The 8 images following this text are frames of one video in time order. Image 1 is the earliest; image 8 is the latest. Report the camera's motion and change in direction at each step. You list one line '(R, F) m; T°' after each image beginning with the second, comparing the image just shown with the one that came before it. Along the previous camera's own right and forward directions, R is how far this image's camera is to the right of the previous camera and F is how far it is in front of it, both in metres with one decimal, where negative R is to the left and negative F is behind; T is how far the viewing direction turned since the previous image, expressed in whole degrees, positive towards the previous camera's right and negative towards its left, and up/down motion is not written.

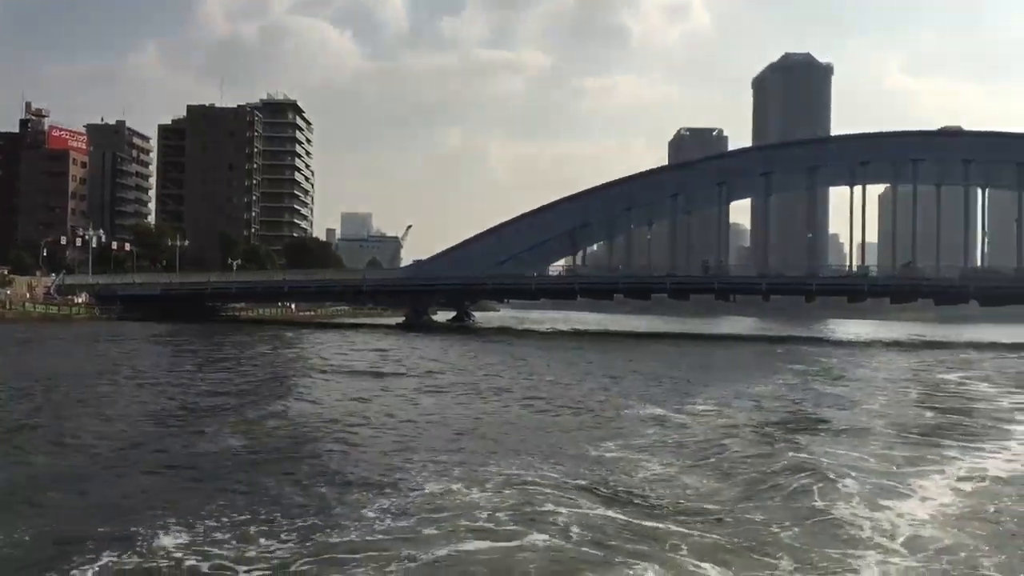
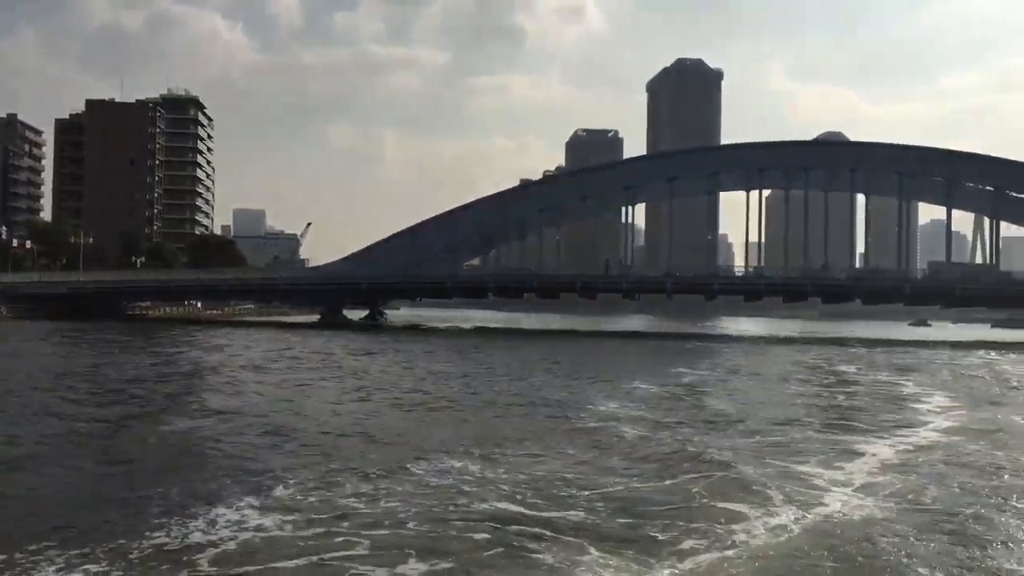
(-0.9, -1.2) m; +6°
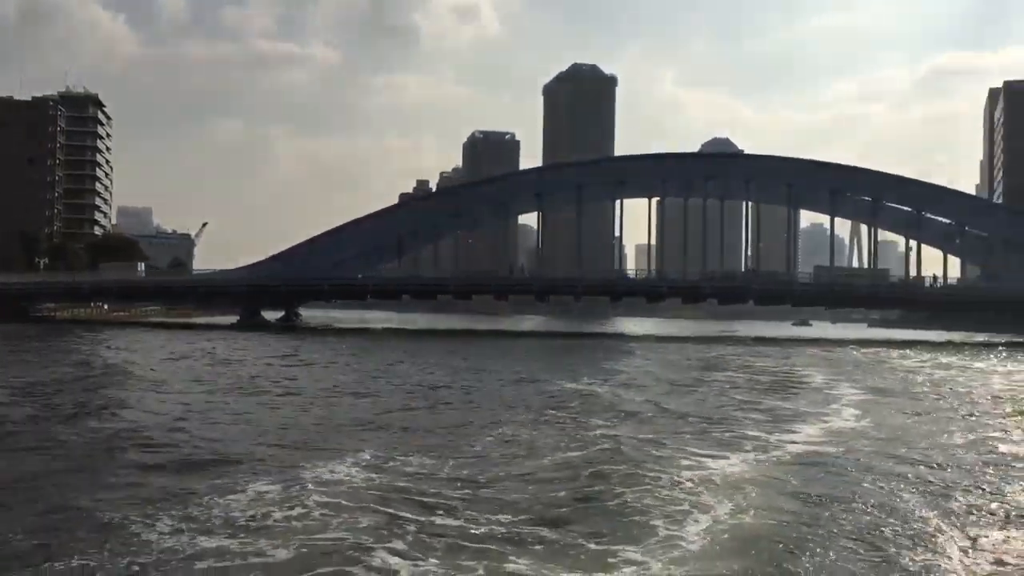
(-1.2, -1.9) m; +6°
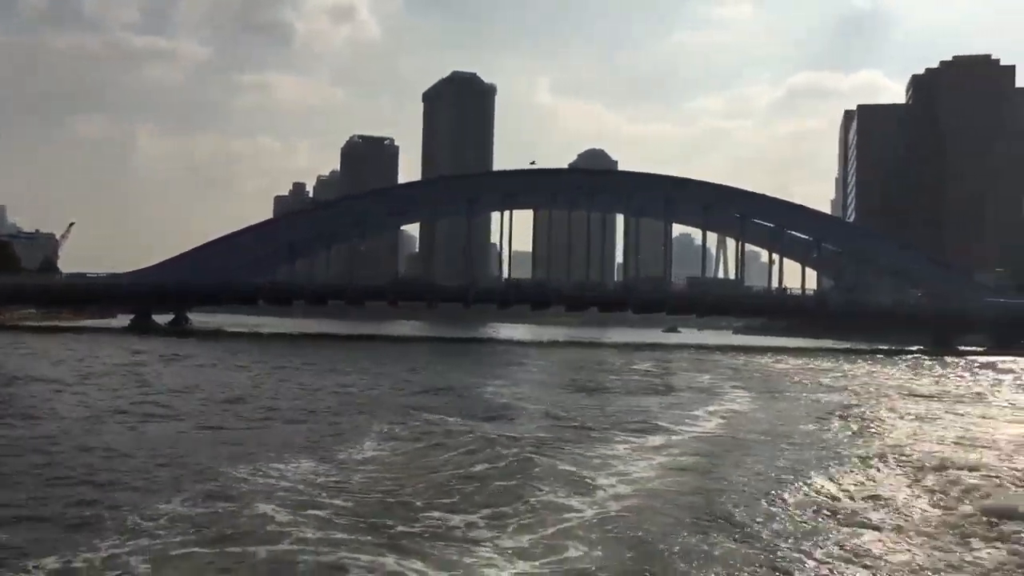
(-1.0, -2.0) m; +7°
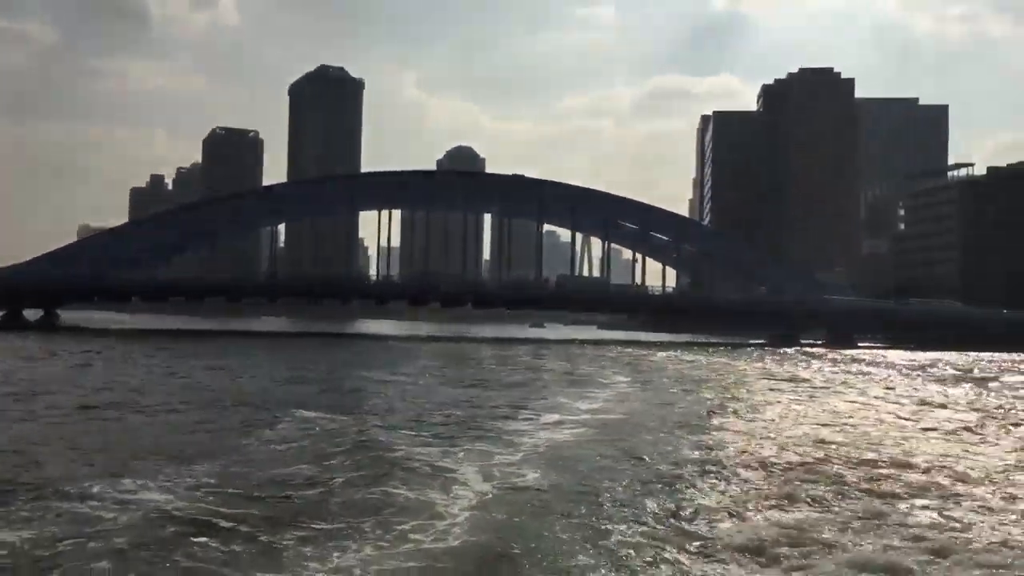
(-0.8, -2.2) m; +8°
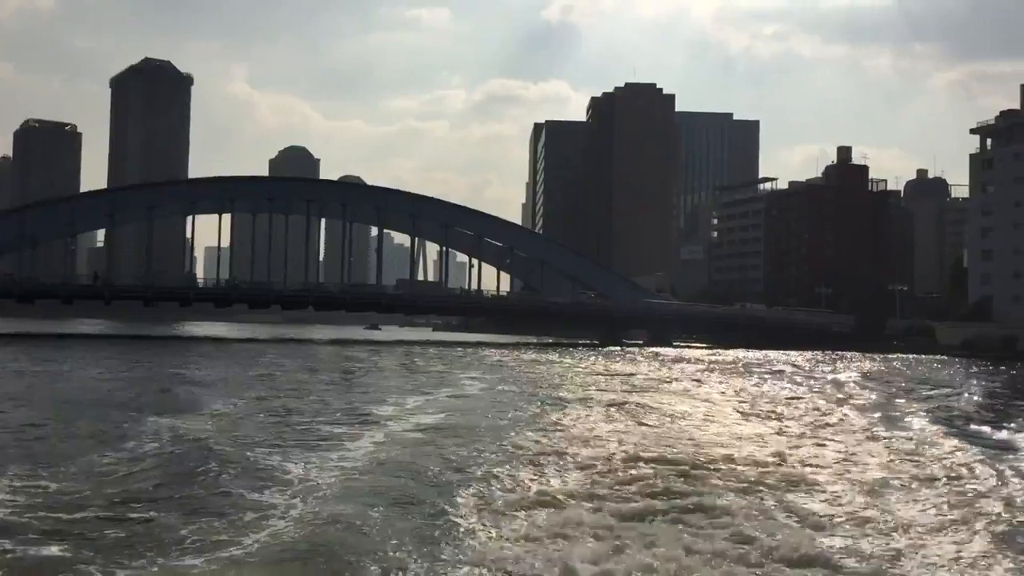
(-0.5, -2.7) m; +10°
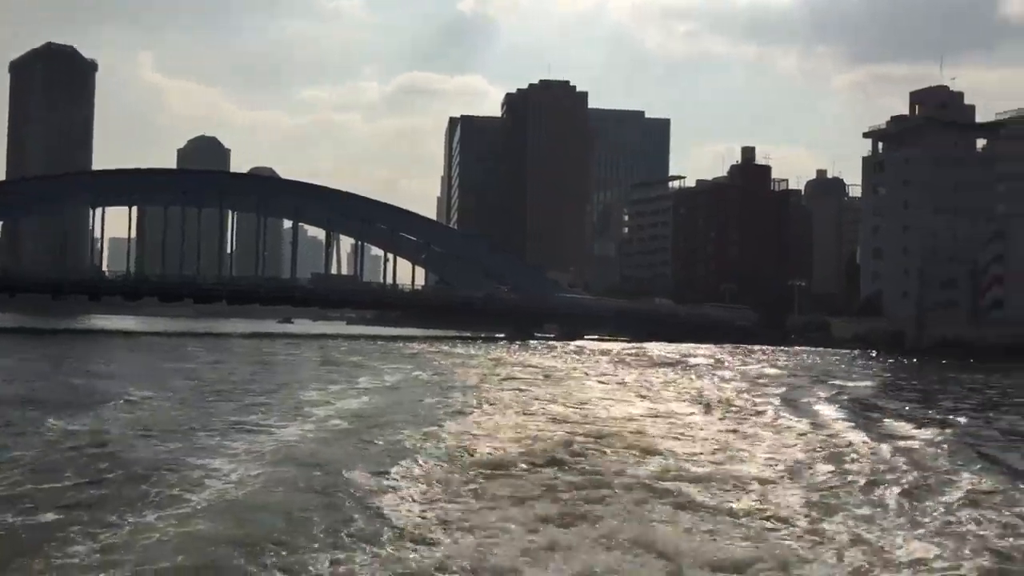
(0.0, -1.1) m; +5°
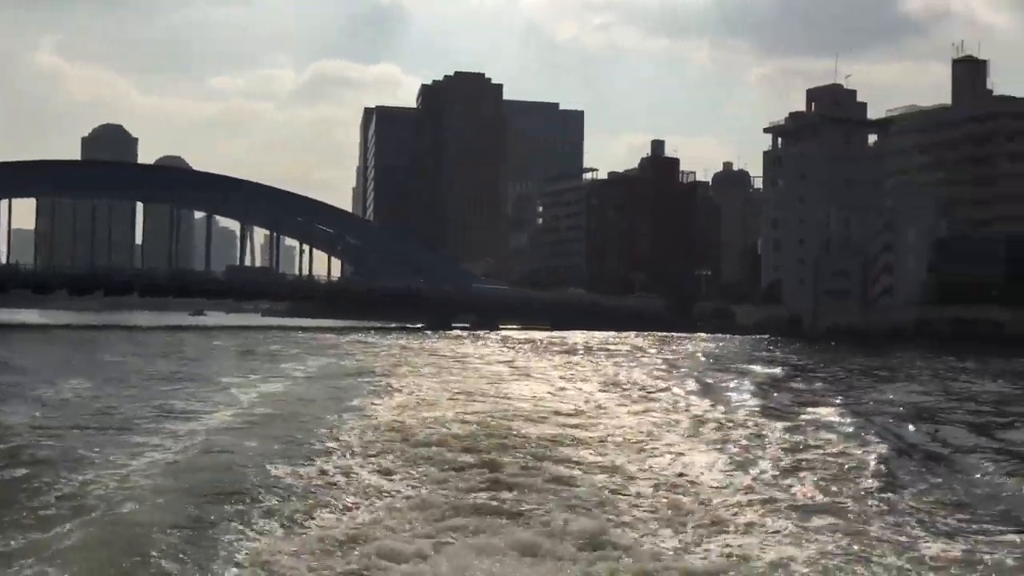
(+0.1, -1.2) m; +5°
